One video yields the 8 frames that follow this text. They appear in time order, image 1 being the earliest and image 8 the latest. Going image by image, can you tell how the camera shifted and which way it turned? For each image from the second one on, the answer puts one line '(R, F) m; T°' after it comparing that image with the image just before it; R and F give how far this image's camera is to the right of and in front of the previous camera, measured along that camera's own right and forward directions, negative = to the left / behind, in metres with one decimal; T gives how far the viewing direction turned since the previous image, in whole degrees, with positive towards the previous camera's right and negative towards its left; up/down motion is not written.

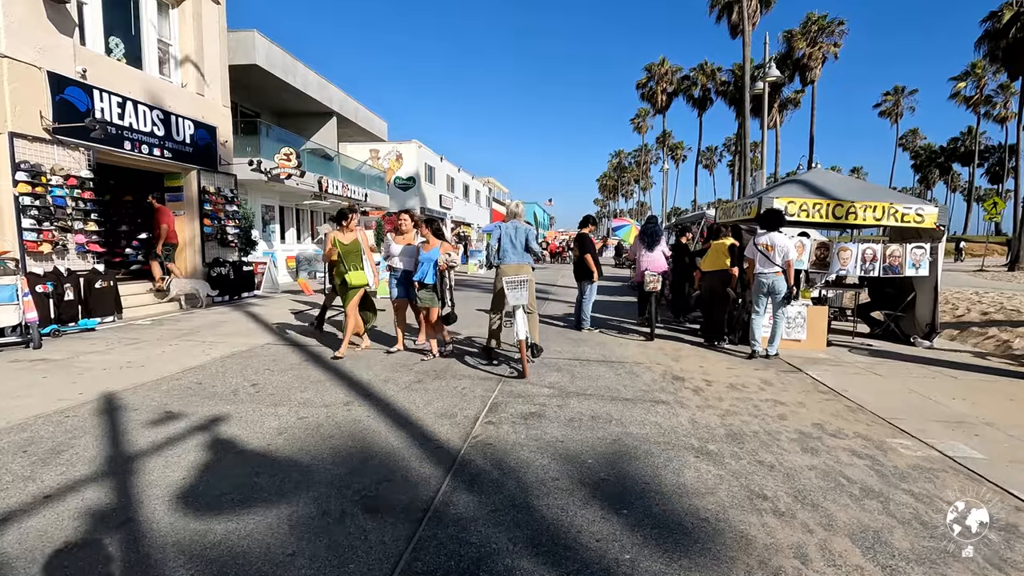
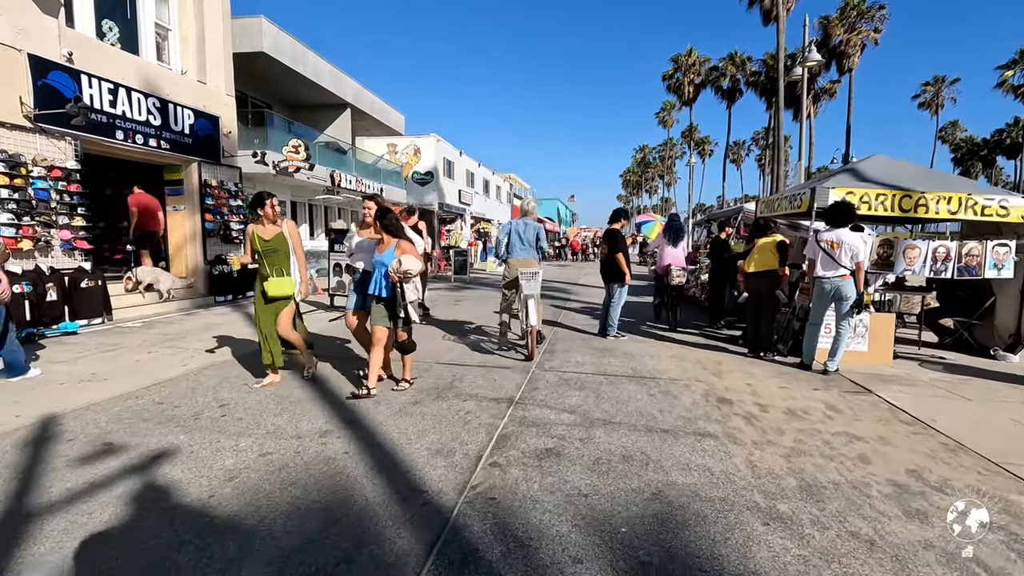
(+0.1, +0.9) m; -2°
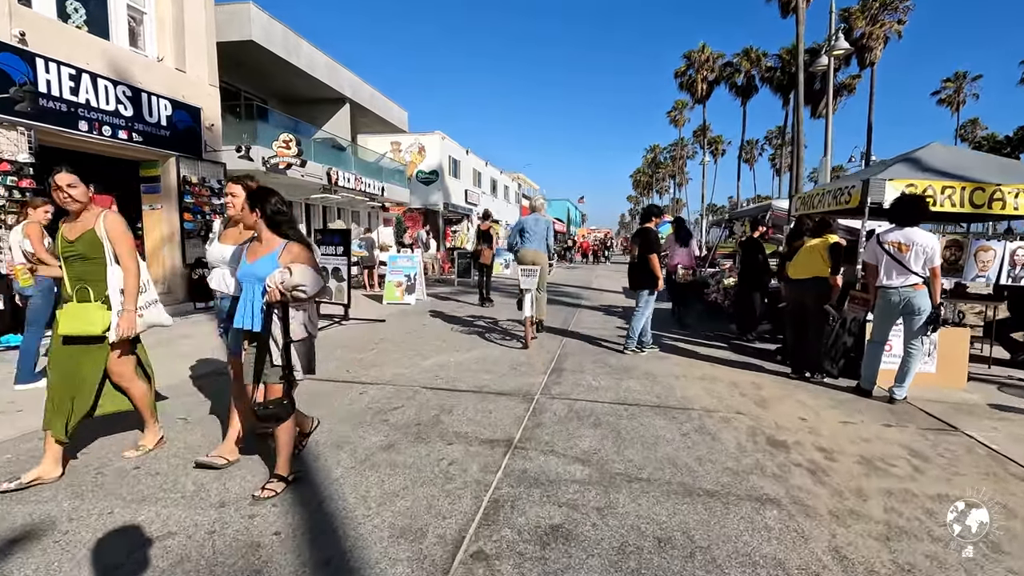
(+0.1, +1.0) m; -1°
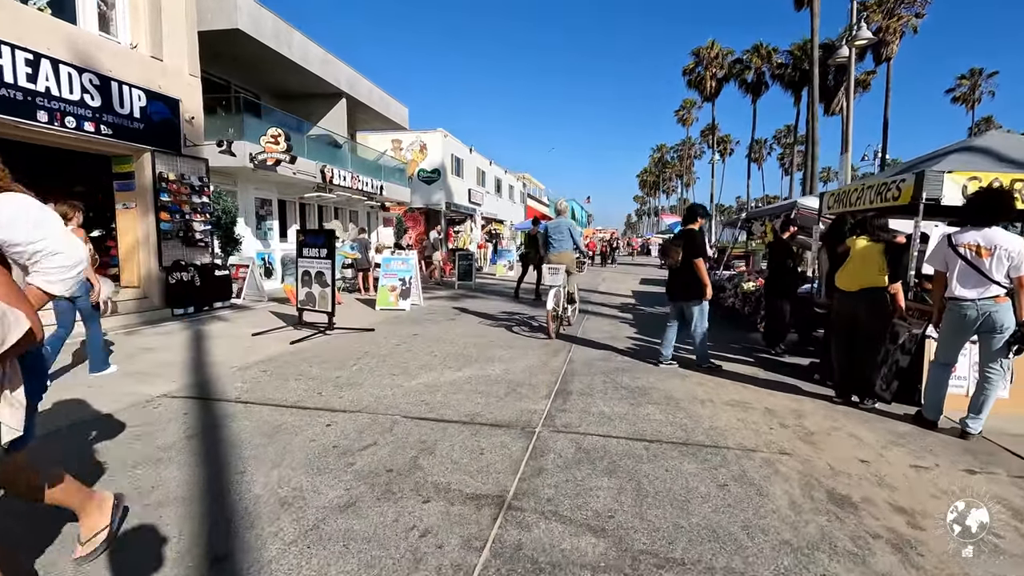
(+0.1, +0.8) m; -1°
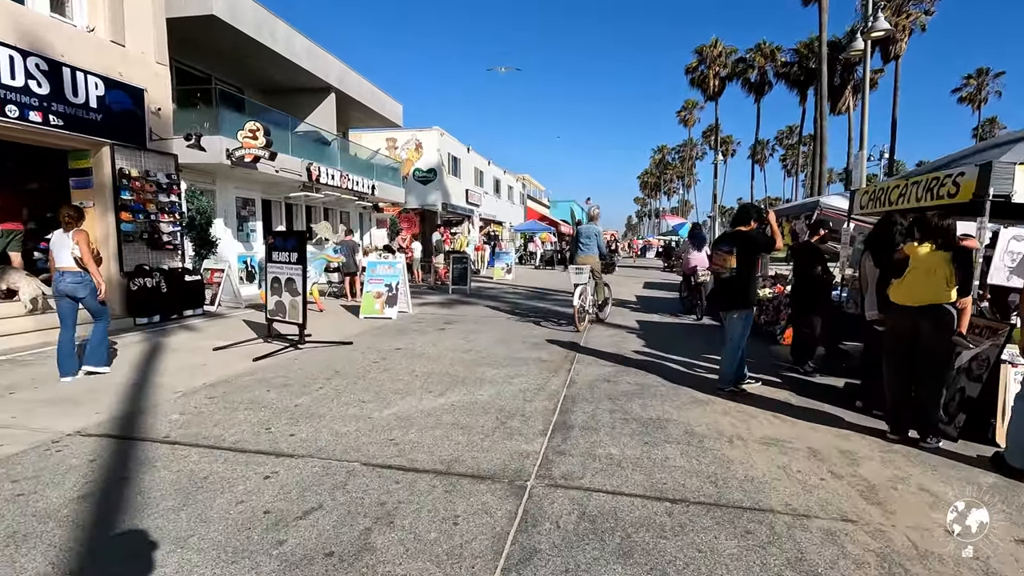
(+0.1, +0.8) m; 0°
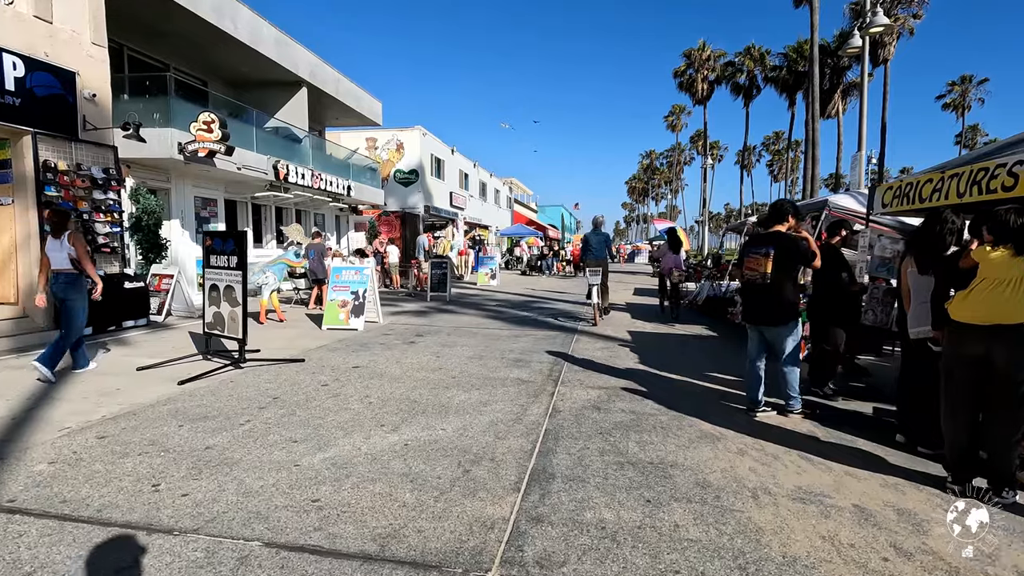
(+0.1, +0.9) m; +1°
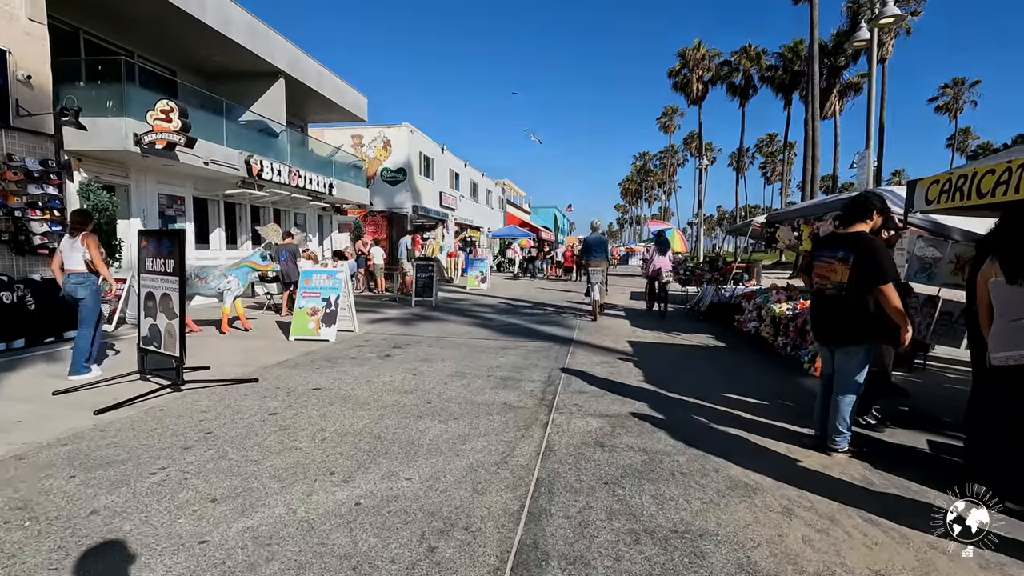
(+0.1, +0.8) m; +1°
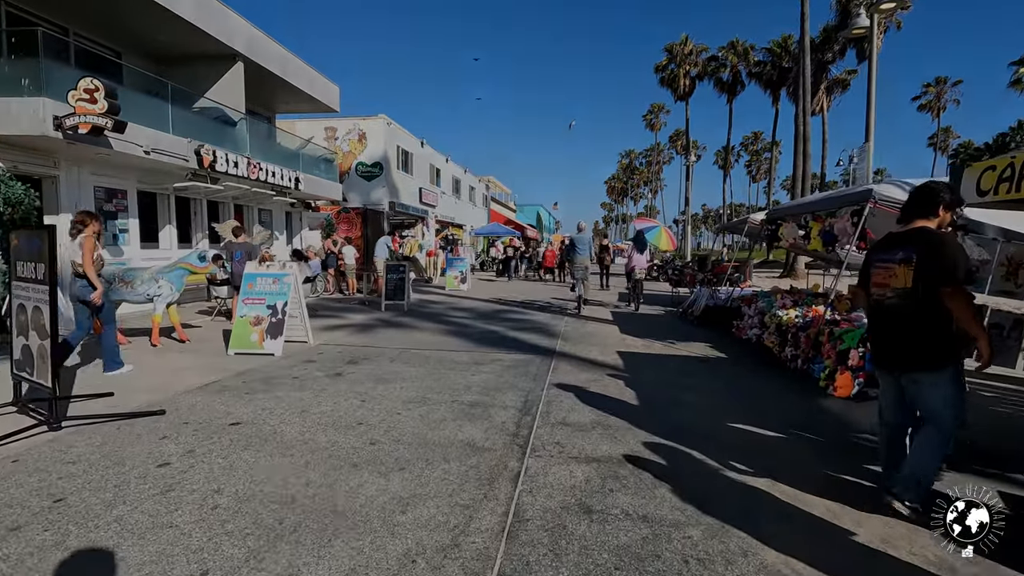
(+0.2, +1.0) m; +1°
